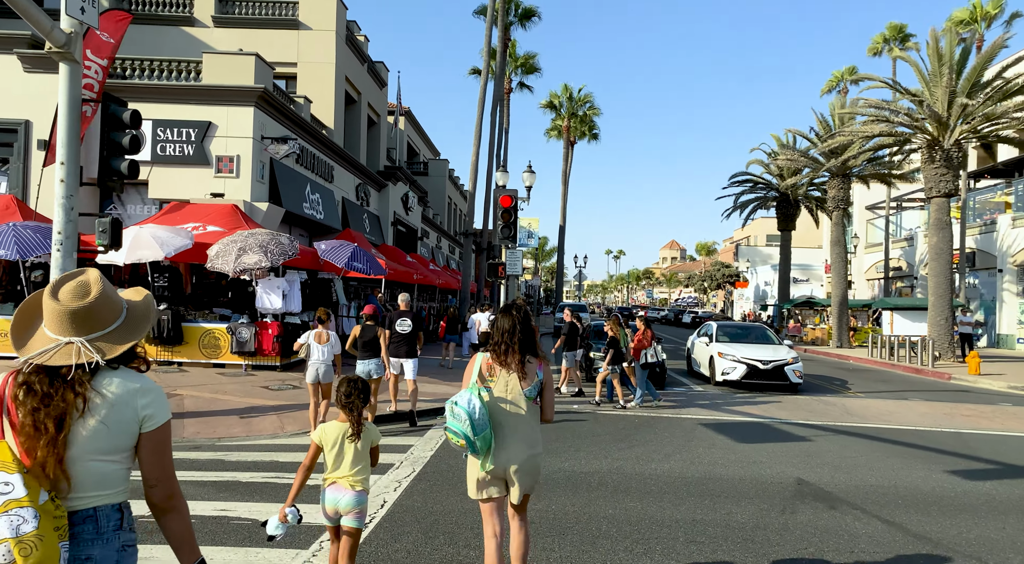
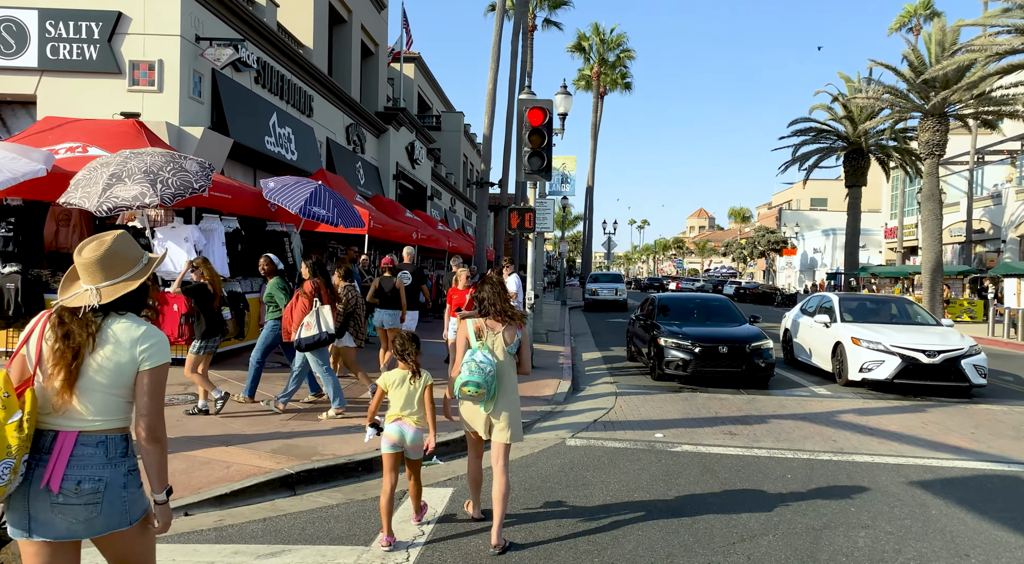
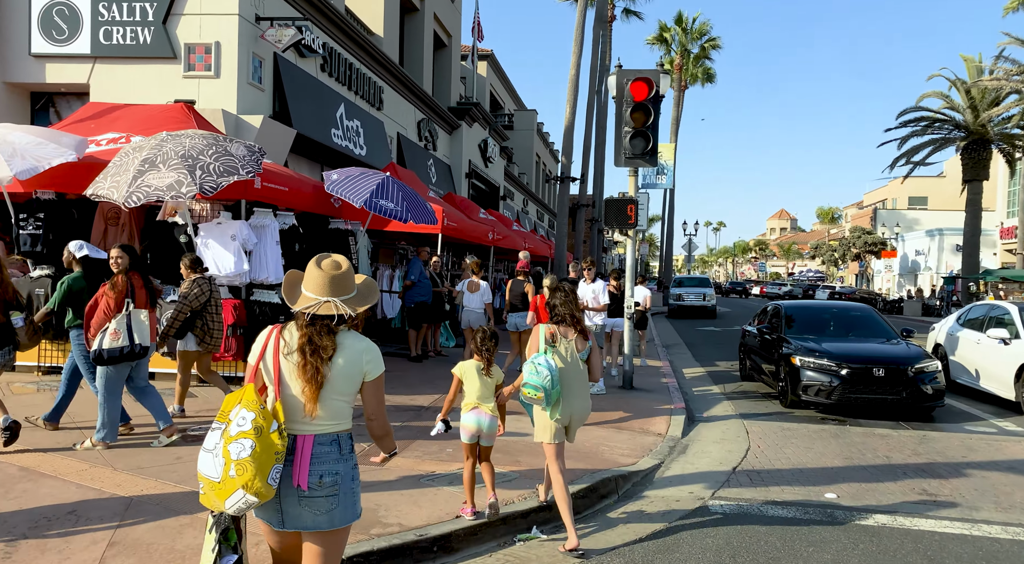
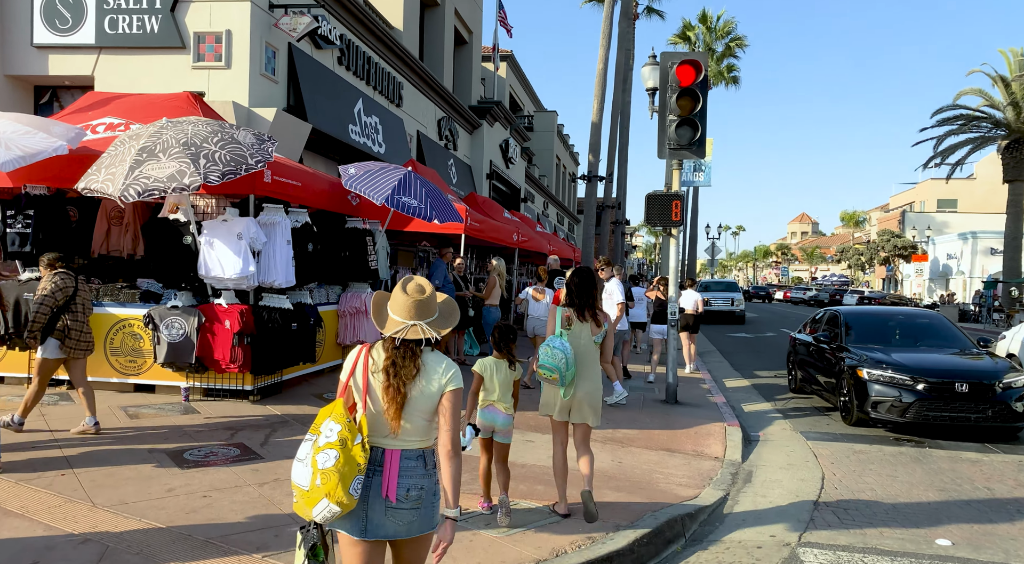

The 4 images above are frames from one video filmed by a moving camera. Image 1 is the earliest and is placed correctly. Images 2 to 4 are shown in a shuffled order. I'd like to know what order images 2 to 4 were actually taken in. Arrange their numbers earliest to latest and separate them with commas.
2, 3, 4
